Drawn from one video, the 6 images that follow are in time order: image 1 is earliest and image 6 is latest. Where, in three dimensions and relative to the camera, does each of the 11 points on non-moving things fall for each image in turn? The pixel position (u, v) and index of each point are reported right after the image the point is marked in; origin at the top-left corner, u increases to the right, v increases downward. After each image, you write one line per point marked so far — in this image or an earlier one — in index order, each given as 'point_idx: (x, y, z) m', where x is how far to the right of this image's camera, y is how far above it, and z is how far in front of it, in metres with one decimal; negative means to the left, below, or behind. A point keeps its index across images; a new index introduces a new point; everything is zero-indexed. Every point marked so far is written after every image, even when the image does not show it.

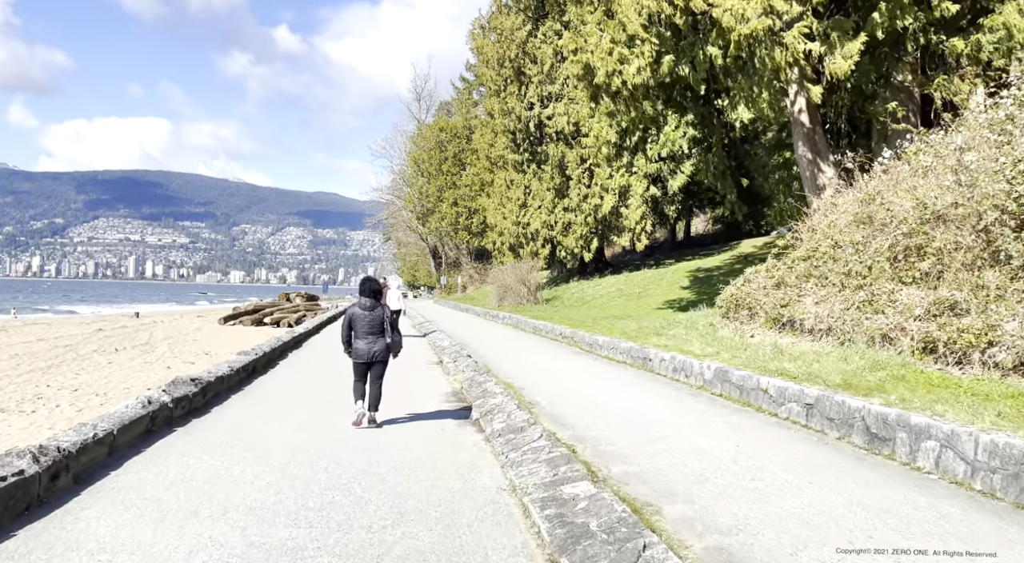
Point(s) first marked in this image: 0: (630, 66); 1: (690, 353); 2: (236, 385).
0: (+2.6, +4.8, +17.0) m
1: (+2.5, -1.0, +10.9) m
2: (-3.6, -1.3, +10.0) m
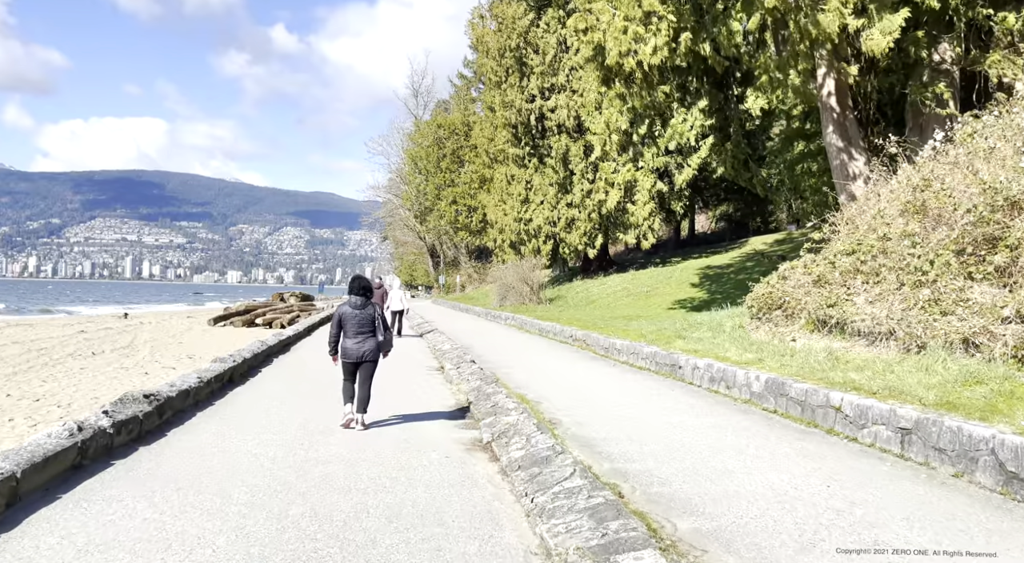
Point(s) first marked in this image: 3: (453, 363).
0: (+2.7, +4.8, +15.7) m
1: (+2.7, -1.0, +9.5) m
2: (-3.4, -1.3, +8.6) m
3: (-1.0, -1.4, +12.9) m
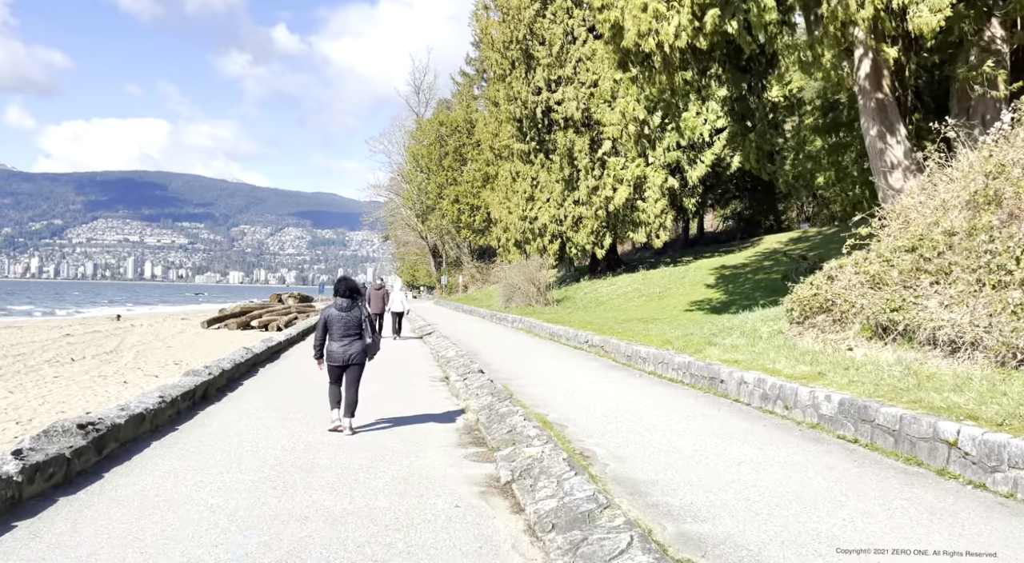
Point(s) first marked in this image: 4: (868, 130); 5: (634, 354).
0: (+2.9, +4.8, +14.4) m
1: (+2.8, -1.0, +8.2) m
2: (-3.3, -1.3, +7.3) m
3: (-0.8, -1.4, +11.6) m
4: (+6.9, +2.9, +14.8) m
5: (+1.9, -1.1, +12.0) m
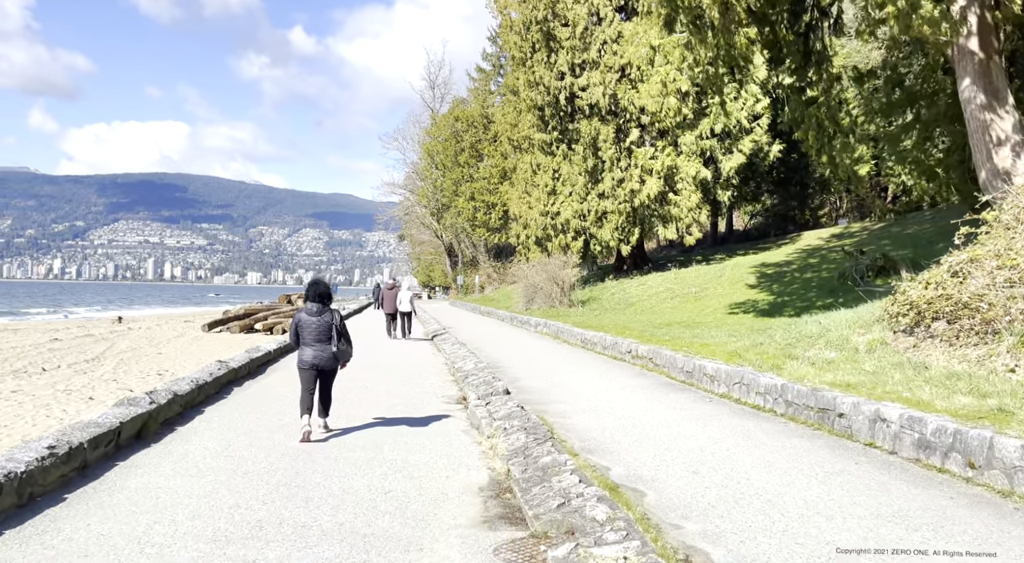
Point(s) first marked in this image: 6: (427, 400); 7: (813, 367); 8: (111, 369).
0: (+3.4, +4.8, +12.0) m
1: (+3.2, -1.0, +5.8) m
2: (-2.9, -1.3, +5.1) m
3: (-0.4, -1.4, +9.3) m
4: (+7.4, +2.9, +12.3) m
5: (+2.3, -1.1, +9.6) m
6: (-1.1, -1.6, +10.1) m
7: (+3.4, -1.0, +8.6) m
8: (-9.2, -2.0, +17.5) m
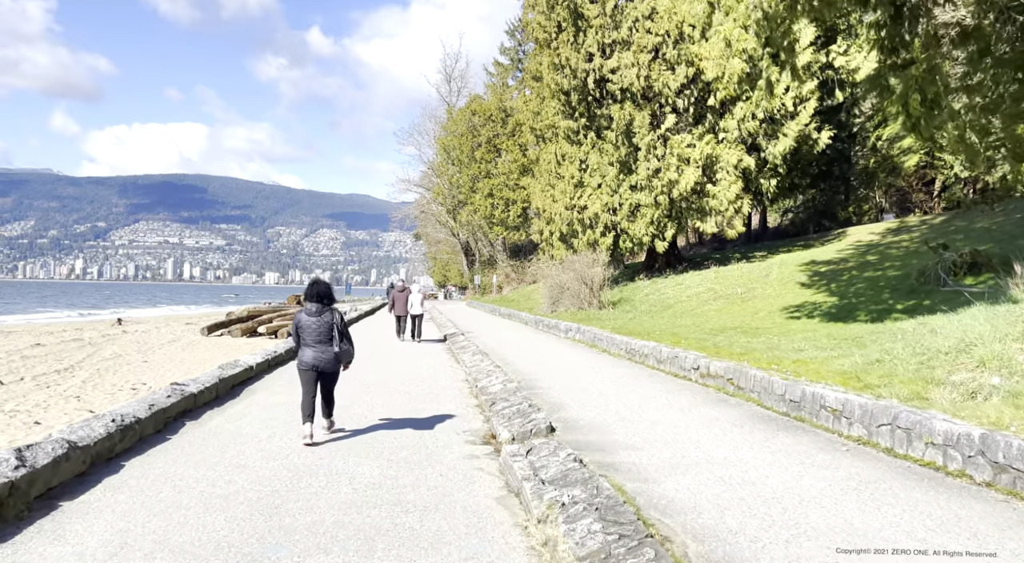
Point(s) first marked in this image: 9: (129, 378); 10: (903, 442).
0: (+3.8, +4.9, +9.4) m
1: (+3.5, -0.9, +3.3) m
2: (-2.6, -1.3, +2.6) m
3: (0.0, -1.4, +6.8) m
4: (+7.8, +3.0, +9.7) m
5: (+2.7, -1.1, +7.1) m
6: (-0.7, -1.6, +7.7) m
7: (+3.8, -0.9, +6.0) m
8: (-8.6, -2.0, +15.2) m
9: (-7.9, -2.0, +16.0) m
10: (+2.9, -1.2, +5.8) m
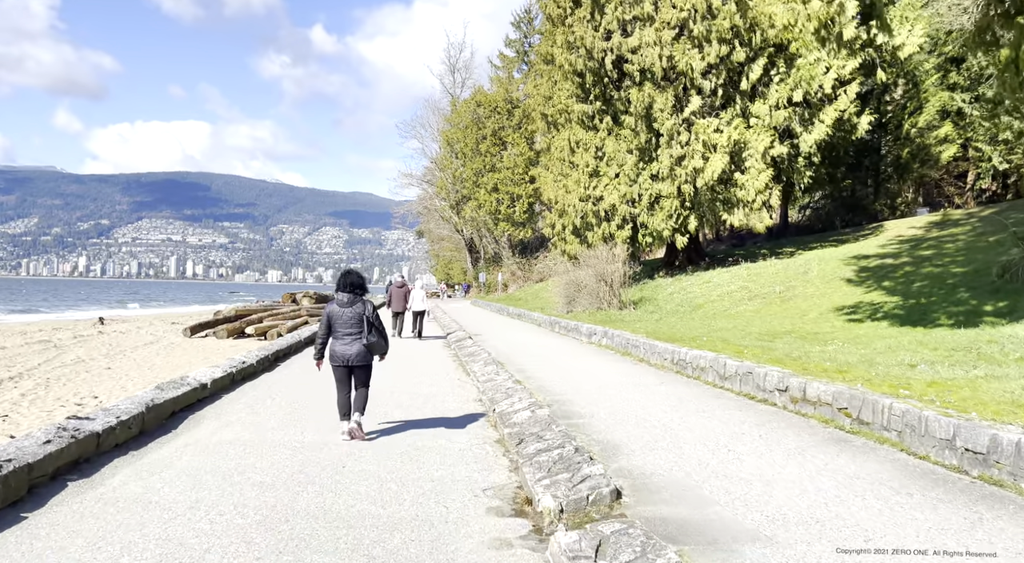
0: (+4.2, +4.9, +7.0) m
1: (+3.8, -0.9, +0.9) m
2: (-2.3, -1.2, +0.2) m
3: (+0.3, -1.3, +4.4) m
4: (+8.2, +3.0, +7.2) m
5: (+3.0, -1.0, +4.6) m
6: (-0.4, -1.5, +5.2) m
7: (+4.1, -0.9, +3.6) m
8: (-8.3, -1.9, +12.8) m
9: (-7.6, -1.9, +13.6) m
10: (+3.2, -1.1, +3.3) m
